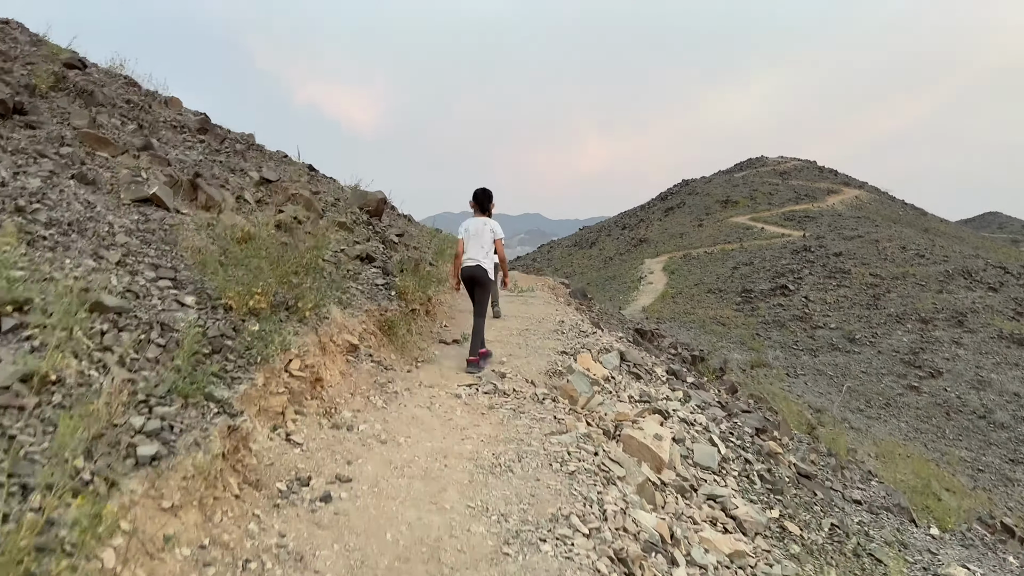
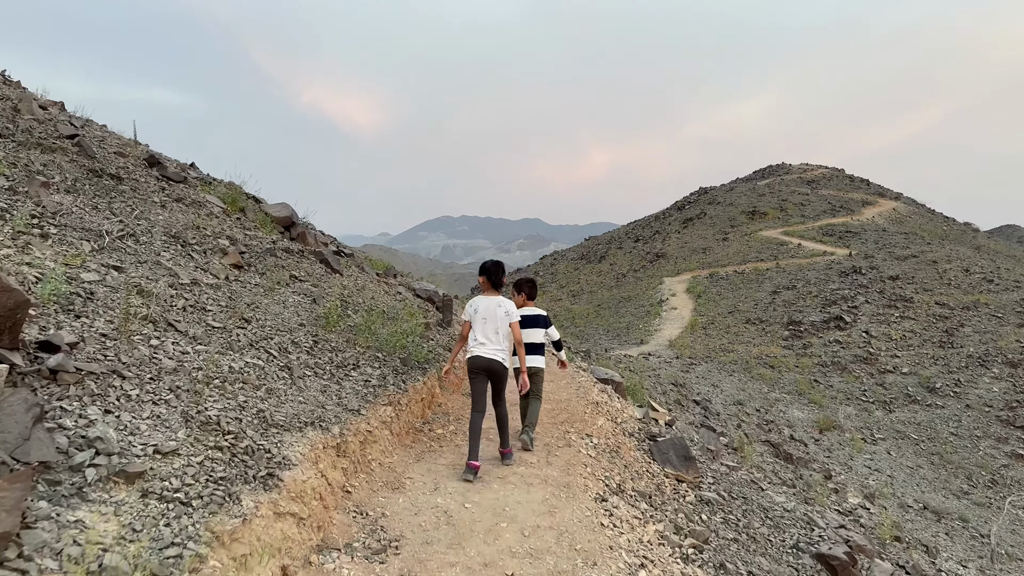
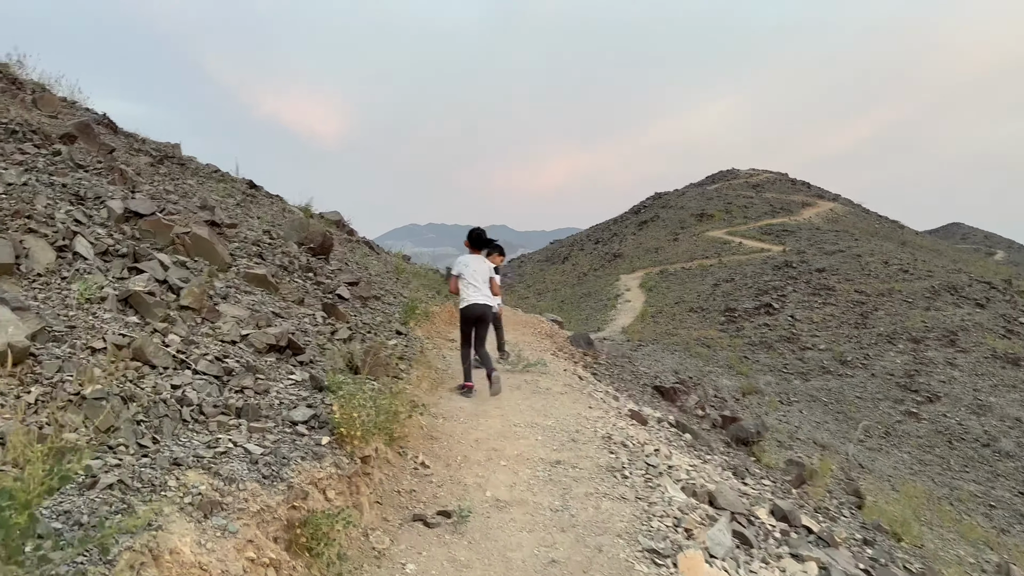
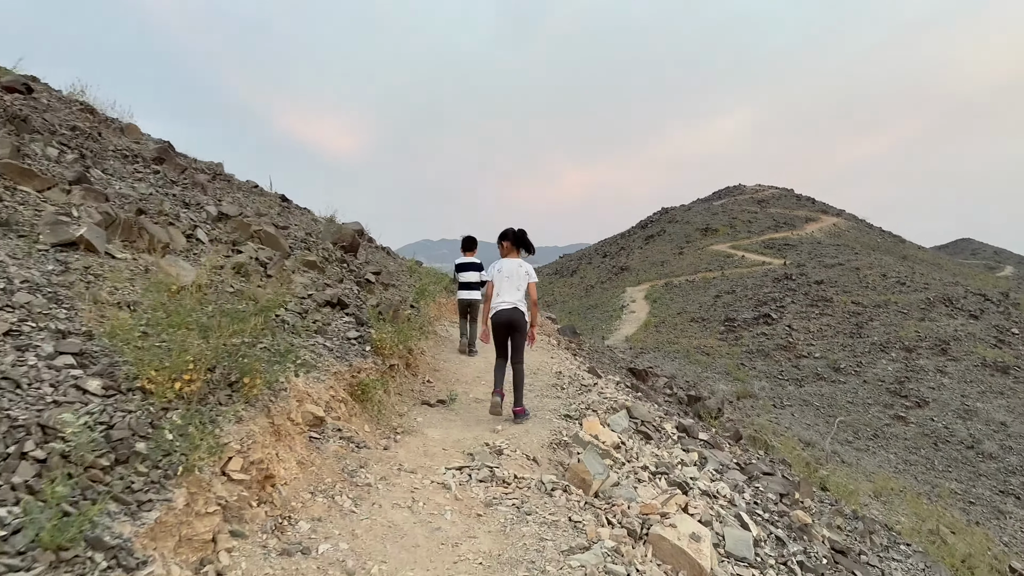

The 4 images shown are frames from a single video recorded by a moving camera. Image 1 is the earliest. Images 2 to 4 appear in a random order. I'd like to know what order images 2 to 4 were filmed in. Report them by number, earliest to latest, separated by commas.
4, 3, 2
